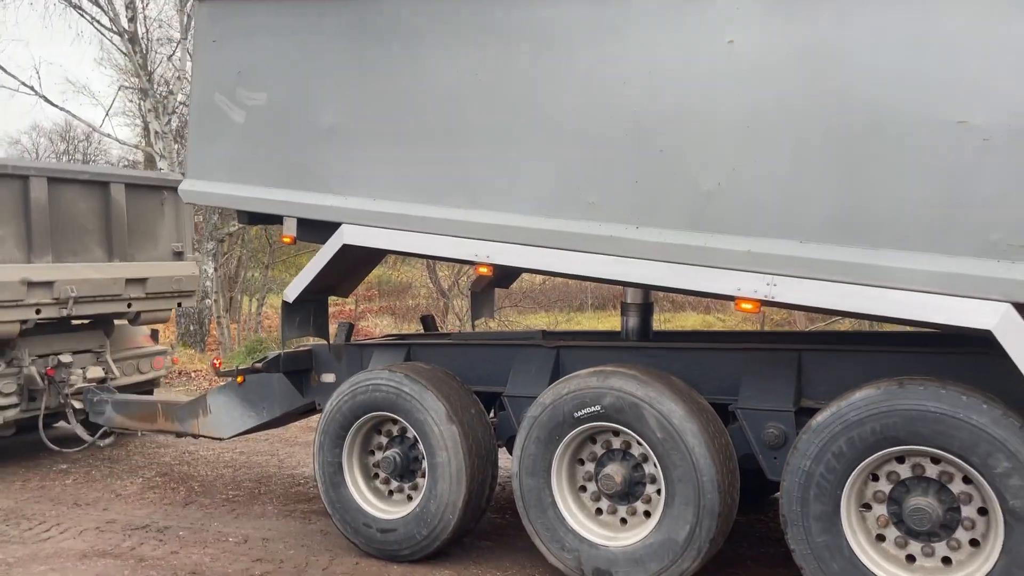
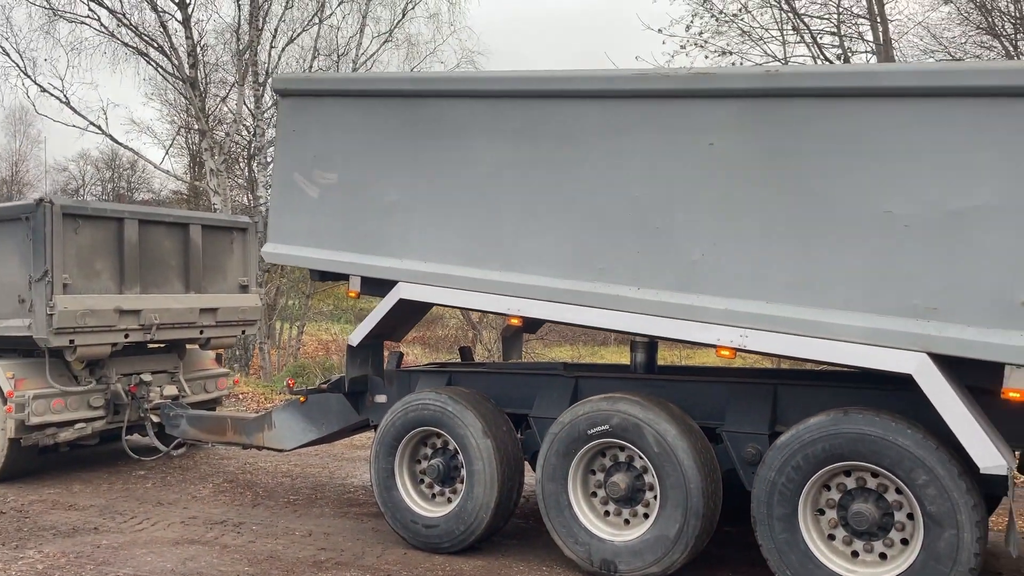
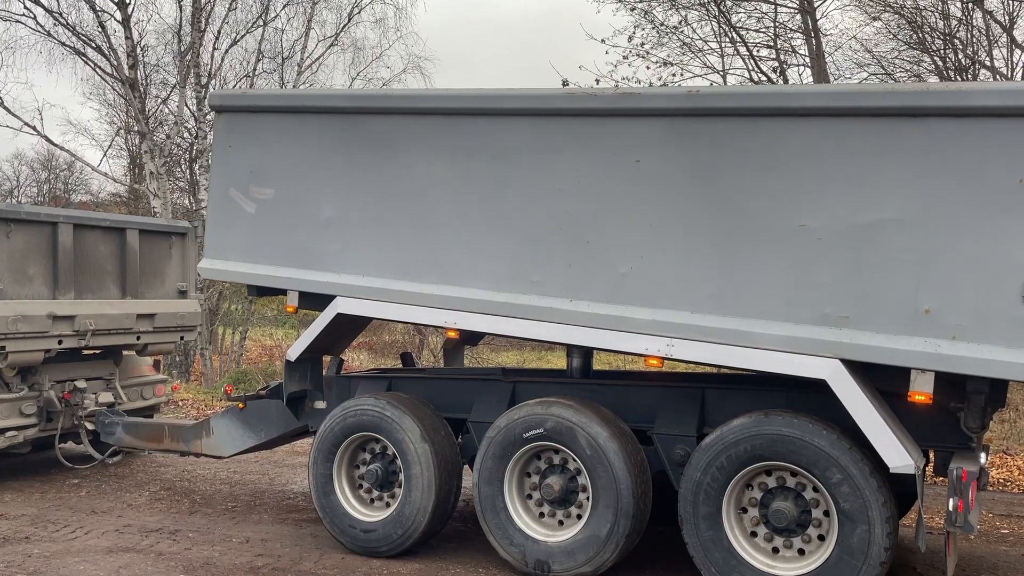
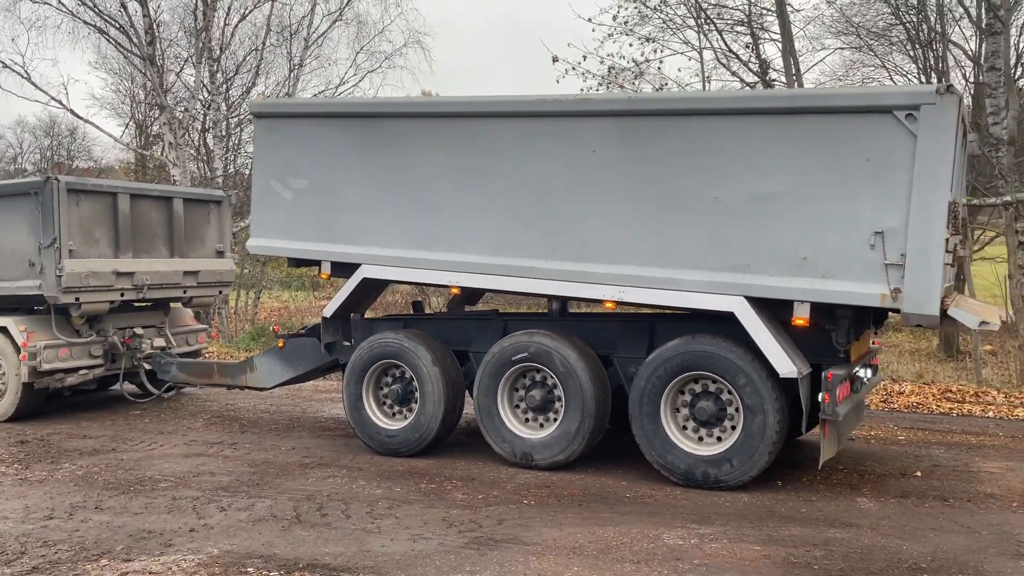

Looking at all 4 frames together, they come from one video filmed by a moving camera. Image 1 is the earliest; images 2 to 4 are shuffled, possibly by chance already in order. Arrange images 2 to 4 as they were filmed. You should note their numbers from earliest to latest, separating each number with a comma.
2, 3, 4
